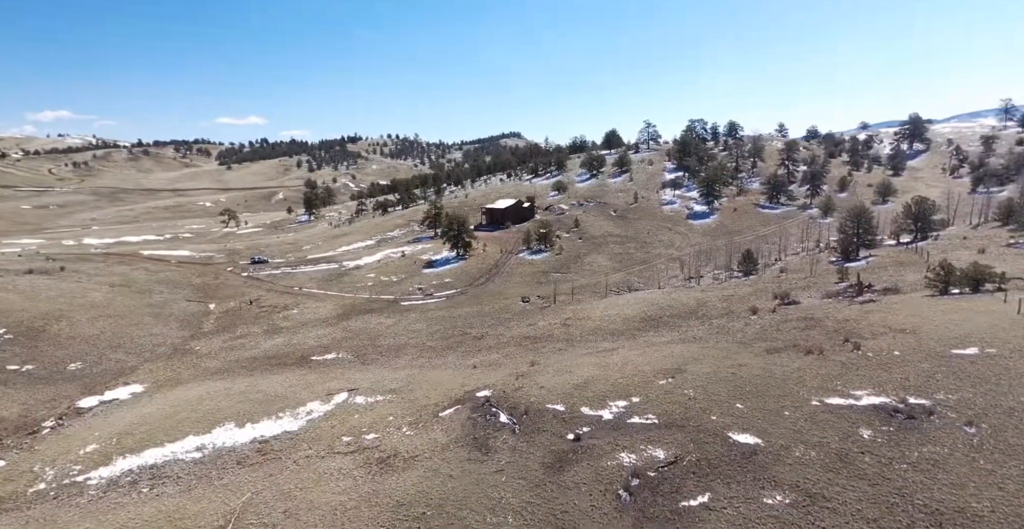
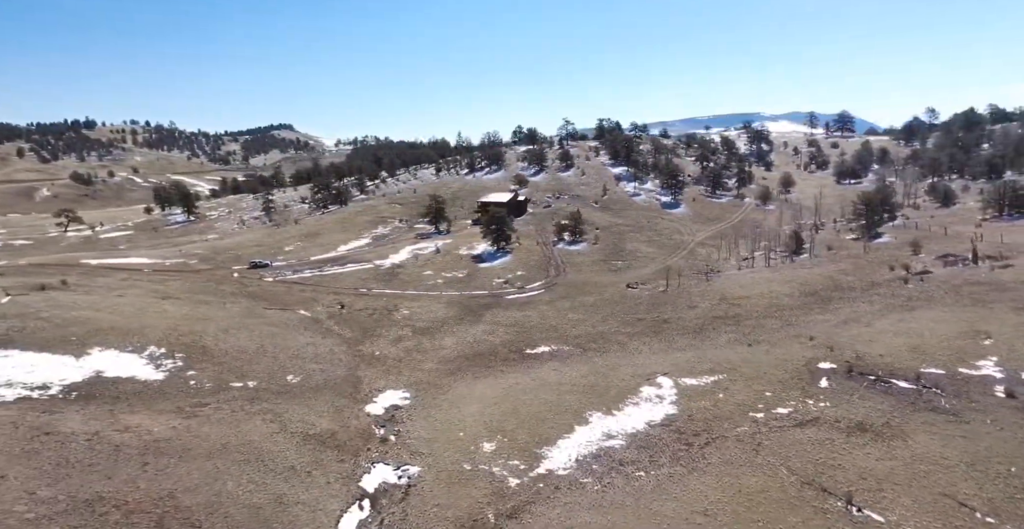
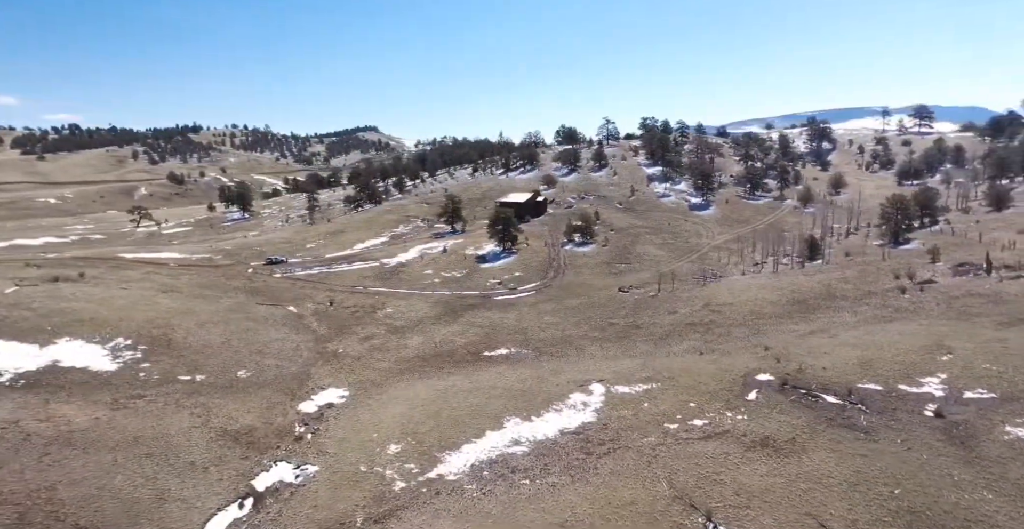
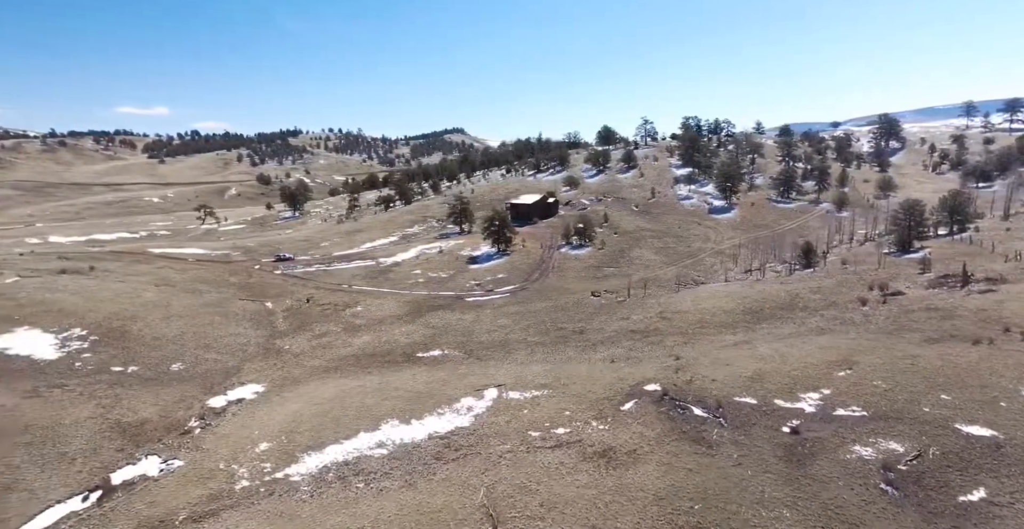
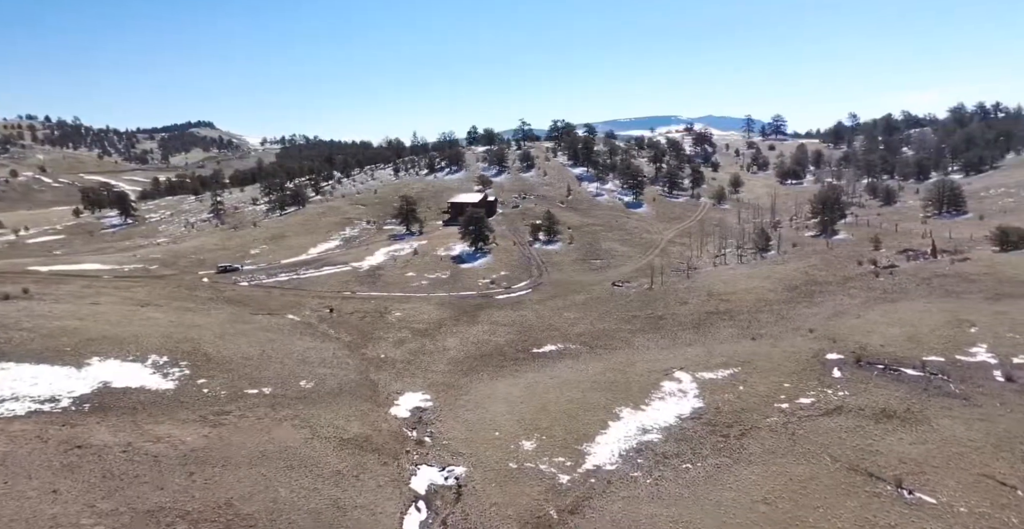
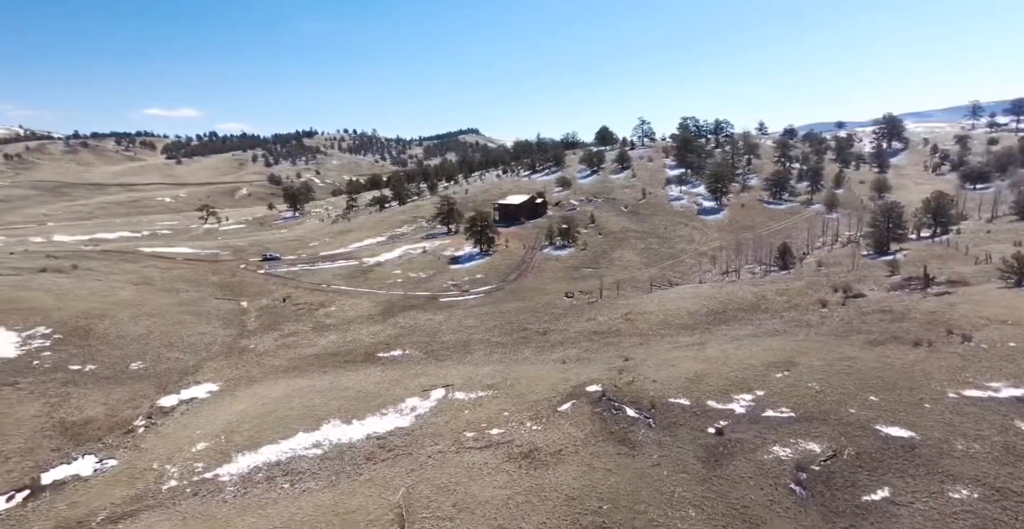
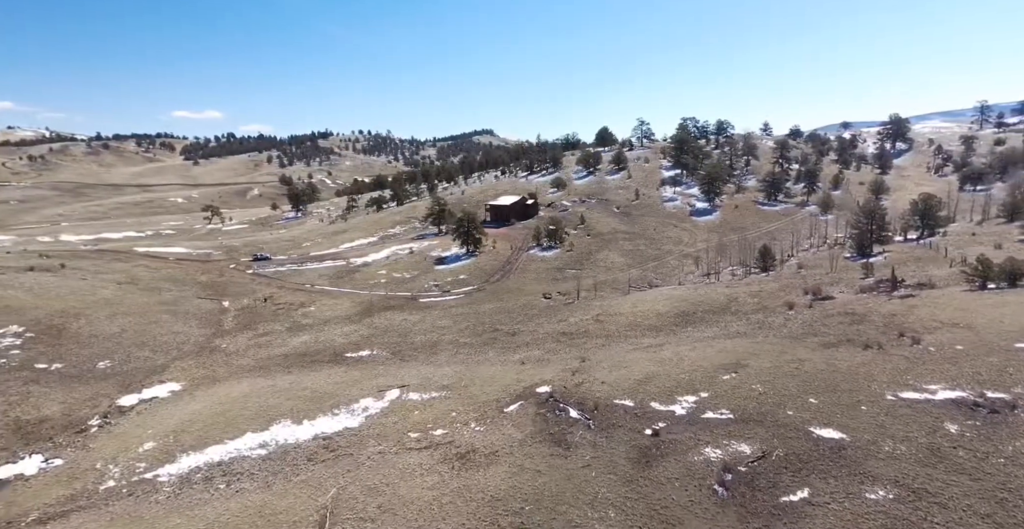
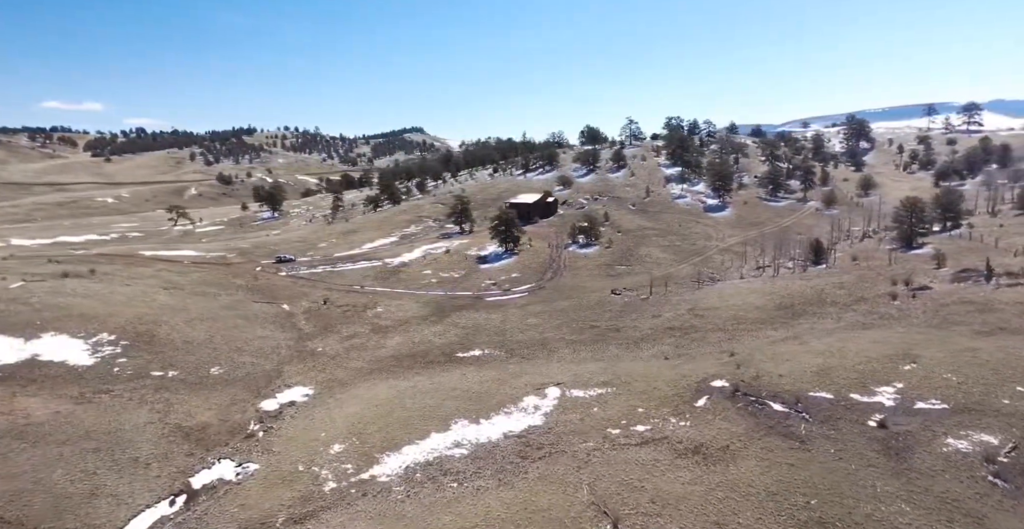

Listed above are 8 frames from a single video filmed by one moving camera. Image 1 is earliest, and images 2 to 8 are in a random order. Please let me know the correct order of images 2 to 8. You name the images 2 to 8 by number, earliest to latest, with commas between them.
7, 6, 4, 8, 3, 2, 5
